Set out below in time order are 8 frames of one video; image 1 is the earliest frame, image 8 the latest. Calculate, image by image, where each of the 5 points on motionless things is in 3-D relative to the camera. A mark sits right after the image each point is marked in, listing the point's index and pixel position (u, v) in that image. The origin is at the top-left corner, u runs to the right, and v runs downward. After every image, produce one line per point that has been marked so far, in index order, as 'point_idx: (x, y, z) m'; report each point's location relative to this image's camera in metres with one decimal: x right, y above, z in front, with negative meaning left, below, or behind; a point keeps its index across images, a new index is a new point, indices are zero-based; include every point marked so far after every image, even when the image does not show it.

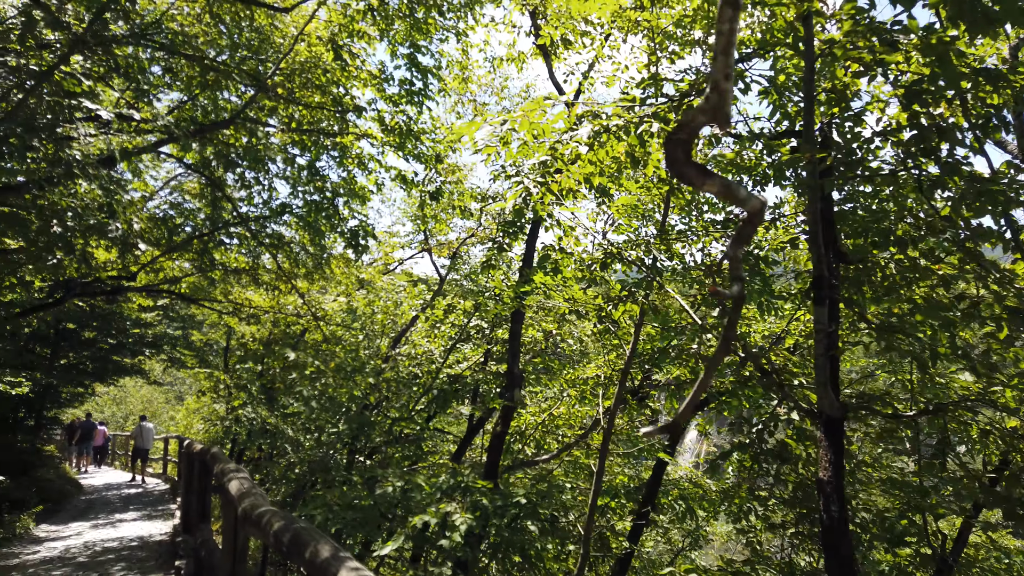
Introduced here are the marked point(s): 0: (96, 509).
0: (-6.4, -3.4, +11.6) m
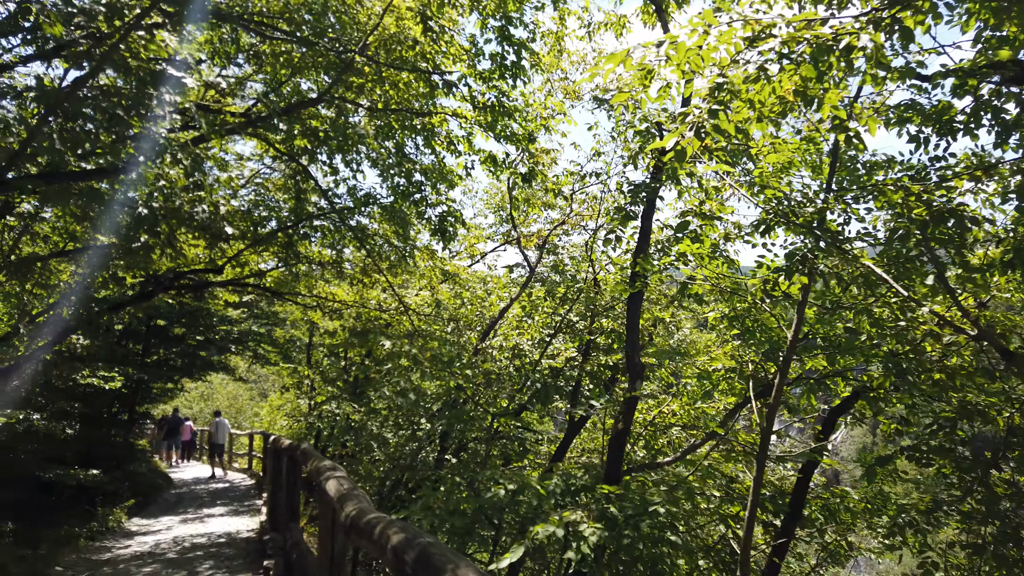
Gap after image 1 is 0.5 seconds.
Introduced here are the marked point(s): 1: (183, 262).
0: (-5.1, -3.3, +11.7) m
1: (-3.5, +0.3, +8.1) m
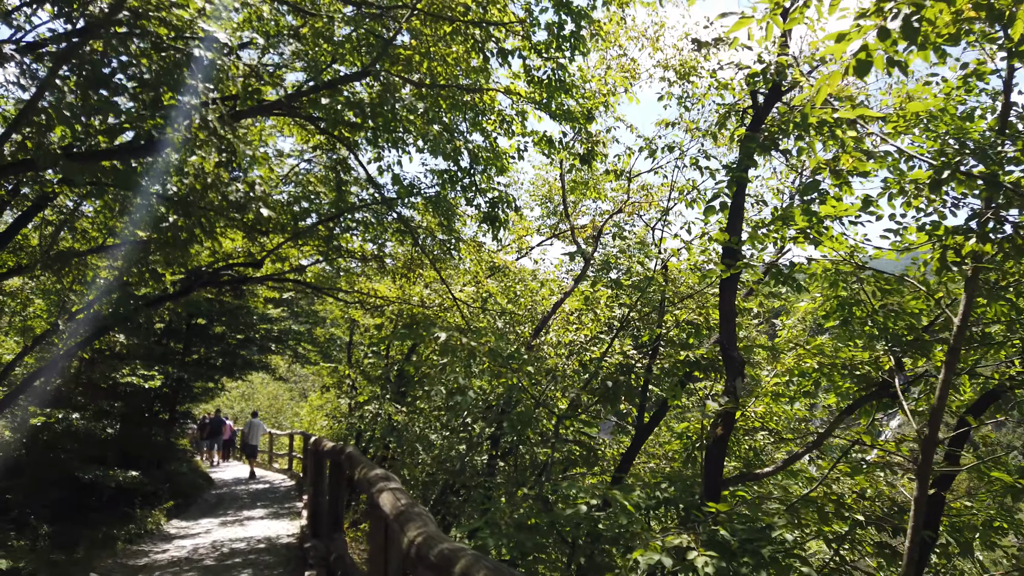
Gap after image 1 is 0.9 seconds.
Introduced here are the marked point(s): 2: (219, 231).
0: (-4.4, -3.3, +11.5) m
1: (-3.0, +0.3, +7.8) m
2: (-2.9, +0.6, +7.4) m
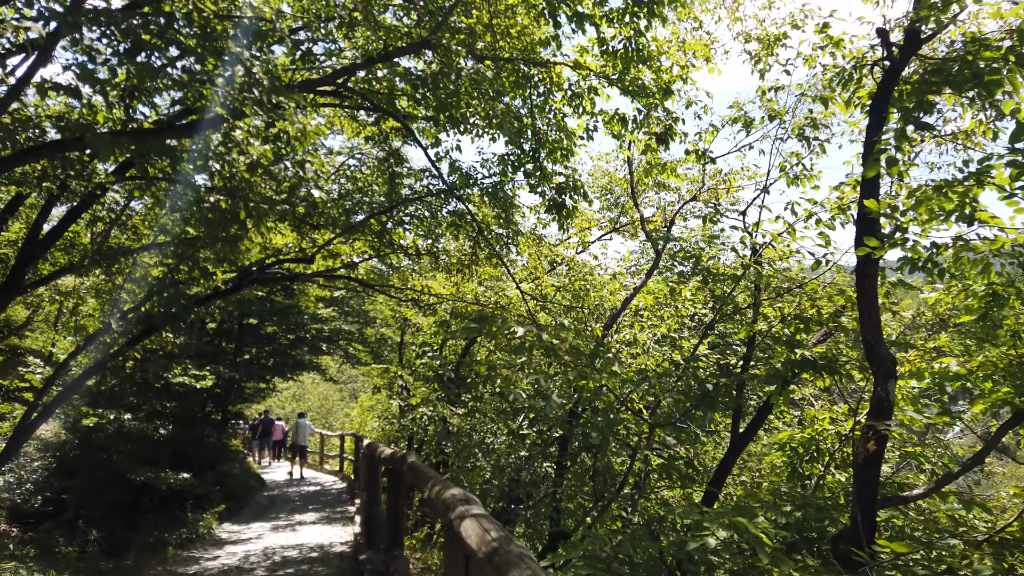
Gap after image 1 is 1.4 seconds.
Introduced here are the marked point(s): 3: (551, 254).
0: (-3.5, -3.3, +11.3) m
1: (-2.4, +0.4, +7.6) m
2: (-2.3, +0.6, +7.1) m
3: (+0.4, +0.4, +7.9) m
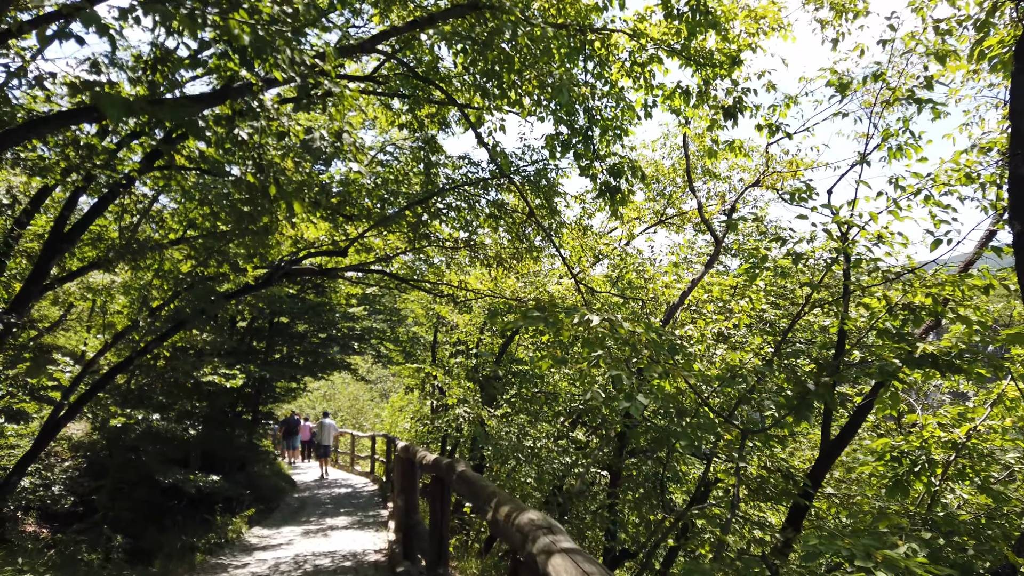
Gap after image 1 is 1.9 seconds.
0: (-3.0, -3.2, +11.0) m
1: (-2.0, +0.4, +7.2) m
2: (-1.9, +0.6, +6.8) m
3: (+0.8, +0.4, +7.4) m
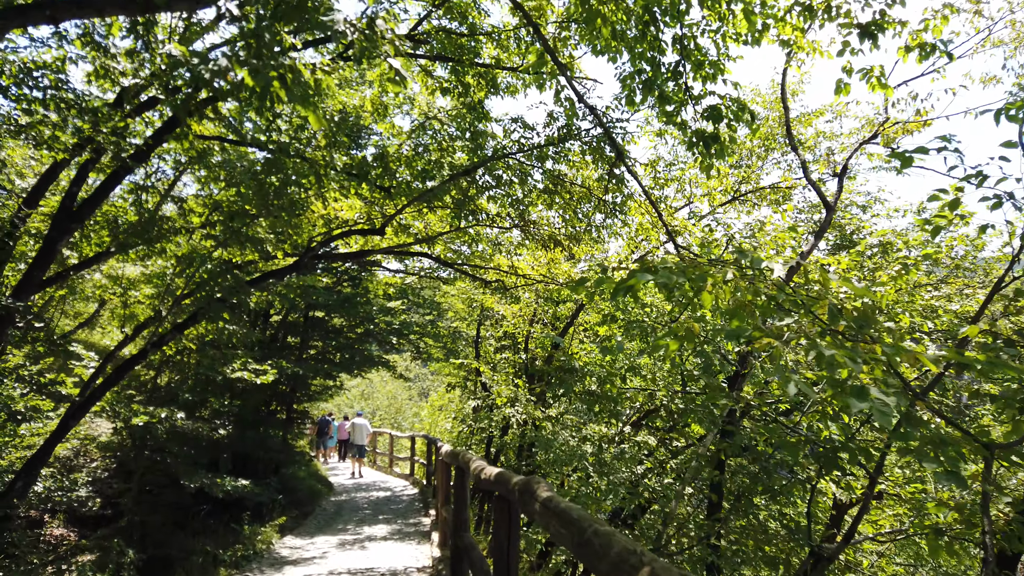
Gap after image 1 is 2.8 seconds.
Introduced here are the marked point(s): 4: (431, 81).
0: (-2.3, -3.1, +10.3) m
1: (-1.5, +0.5, +6.5) m
2: (-1.4, +0.8, +6.0) m
3: (+1.3, +0.6, +6.6) m
4: (-0.7, +1.8, +6.7) m
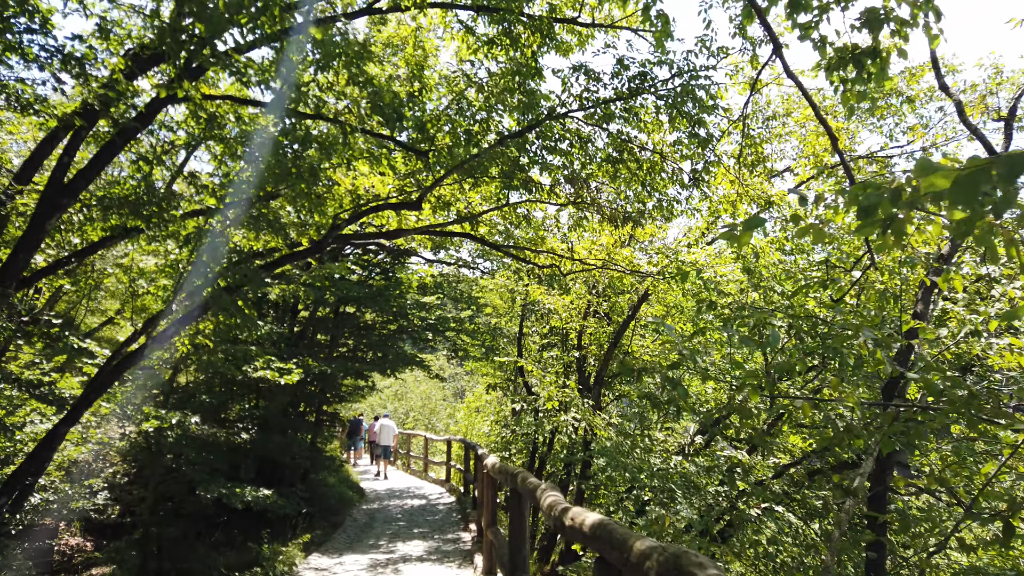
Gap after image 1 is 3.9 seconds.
0: (-1.7, -3.0, +9.5) m
1: (-1.1, +0.6, +5.6) m
2: (-1.0, +0.9, +5.2) m
3: (+1.7, +0.7, +5.6) m
4: (-0.3, +1.9, +5.8) m
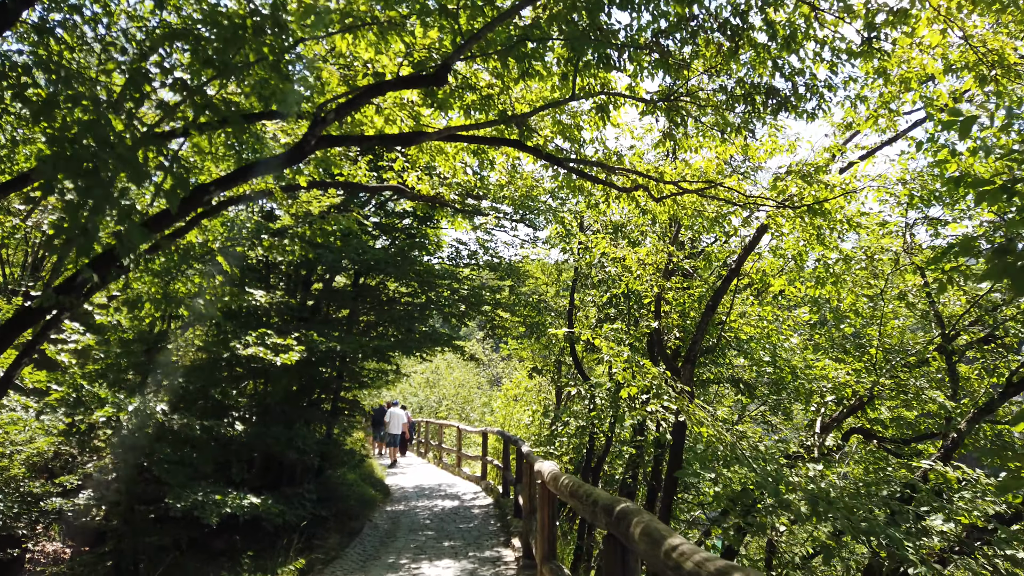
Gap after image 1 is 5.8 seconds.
0: (-1.2, -2.6, +7.9) m
1: (-0.7, +1.0, +4.0) m
2: (-0.7, +1.2, +3.5) m
3: (+2.1, +1.0, +3.8) m
4: (+0.1, +2.2, +4.1) m
